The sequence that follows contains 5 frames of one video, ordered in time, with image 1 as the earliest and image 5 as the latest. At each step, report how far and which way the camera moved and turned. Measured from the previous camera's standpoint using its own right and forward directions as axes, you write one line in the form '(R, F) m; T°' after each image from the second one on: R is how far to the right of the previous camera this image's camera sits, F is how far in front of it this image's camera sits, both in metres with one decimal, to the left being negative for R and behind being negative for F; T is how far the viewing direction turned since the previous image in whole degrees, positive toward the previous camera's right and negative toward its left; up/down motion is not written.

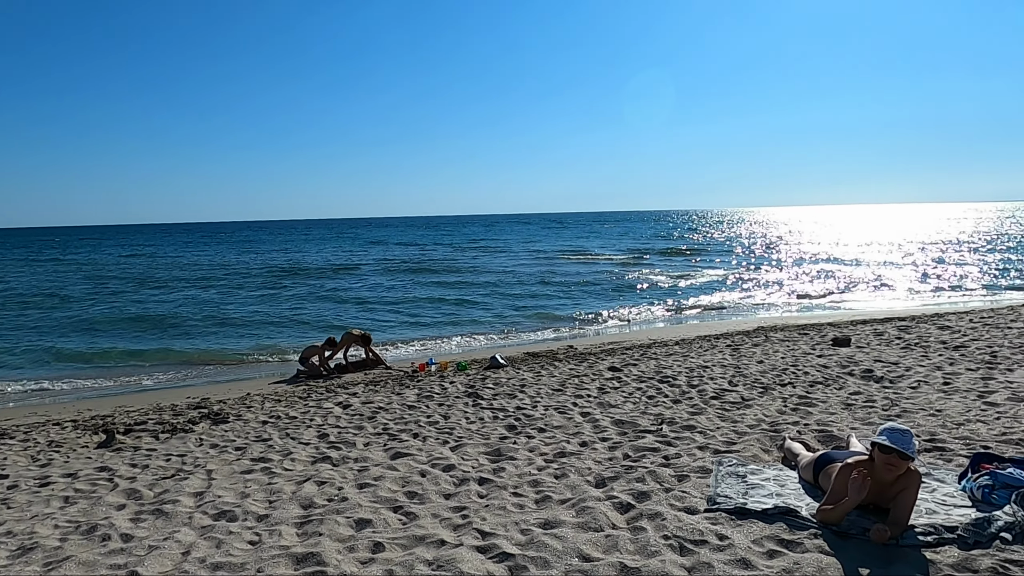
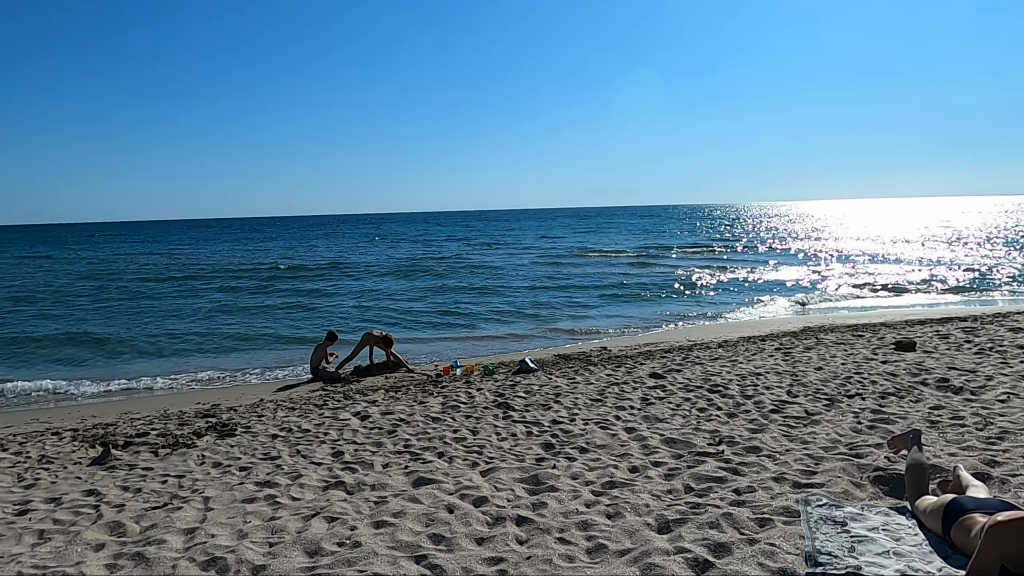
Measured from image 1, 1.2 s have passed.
(-0.1, +0.8) m; -2°
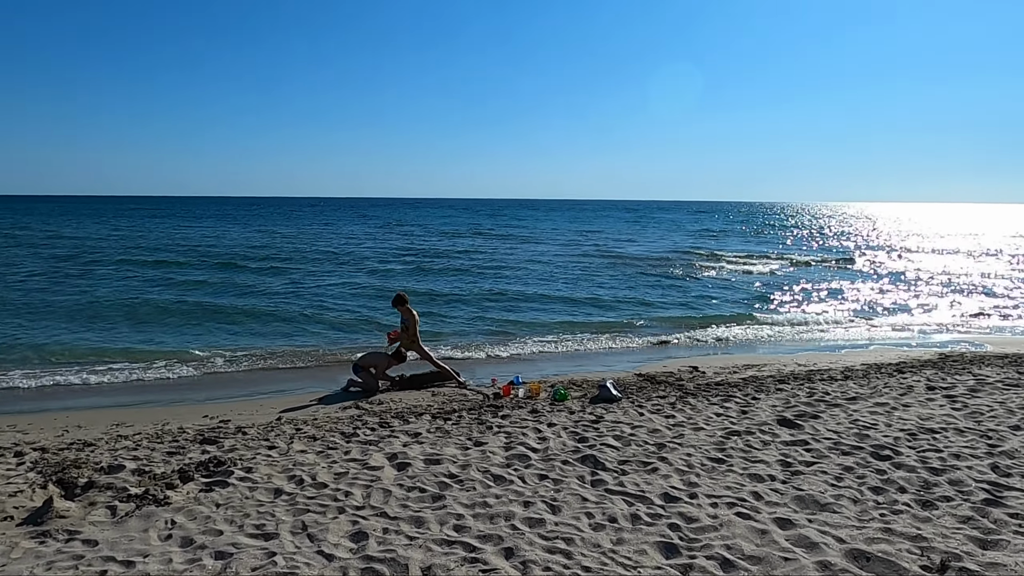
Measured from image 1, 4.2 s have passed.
(-0.4, +2.0) m; -4°
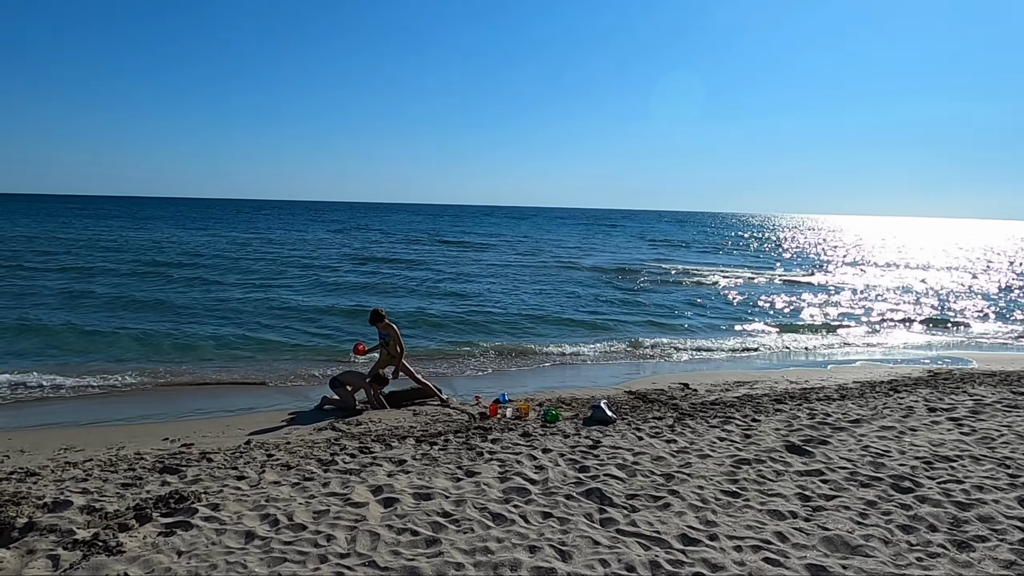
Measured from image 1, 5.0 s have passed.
(-0.2, +0.5) m; +3°
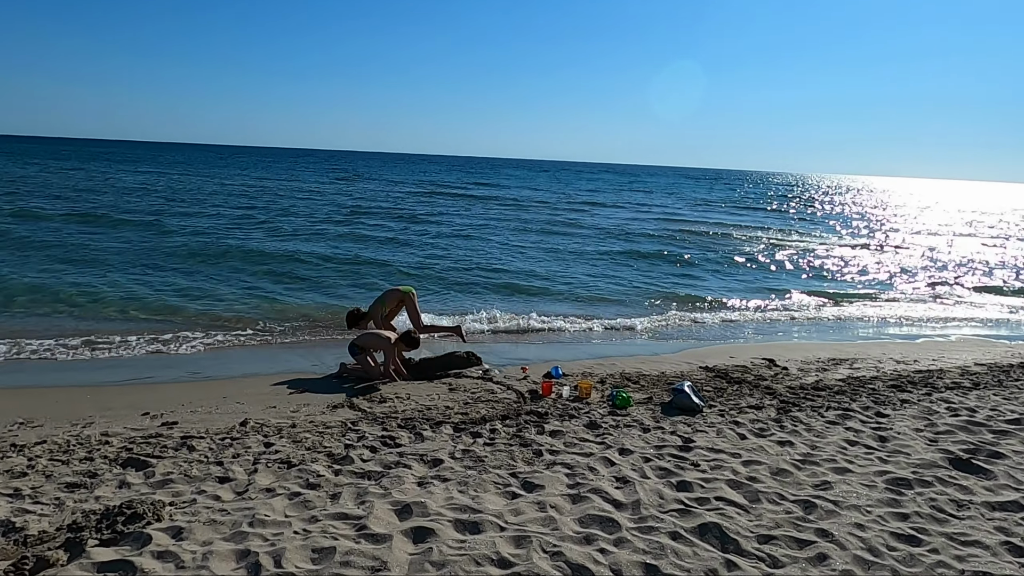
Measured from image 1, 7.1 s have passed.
(-0.3, +1.6) m; -2°
